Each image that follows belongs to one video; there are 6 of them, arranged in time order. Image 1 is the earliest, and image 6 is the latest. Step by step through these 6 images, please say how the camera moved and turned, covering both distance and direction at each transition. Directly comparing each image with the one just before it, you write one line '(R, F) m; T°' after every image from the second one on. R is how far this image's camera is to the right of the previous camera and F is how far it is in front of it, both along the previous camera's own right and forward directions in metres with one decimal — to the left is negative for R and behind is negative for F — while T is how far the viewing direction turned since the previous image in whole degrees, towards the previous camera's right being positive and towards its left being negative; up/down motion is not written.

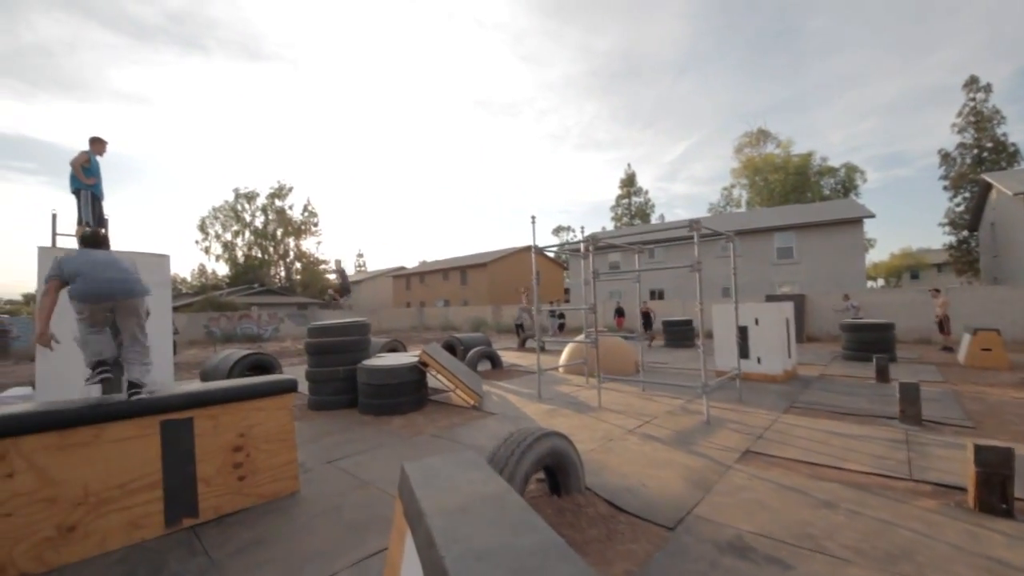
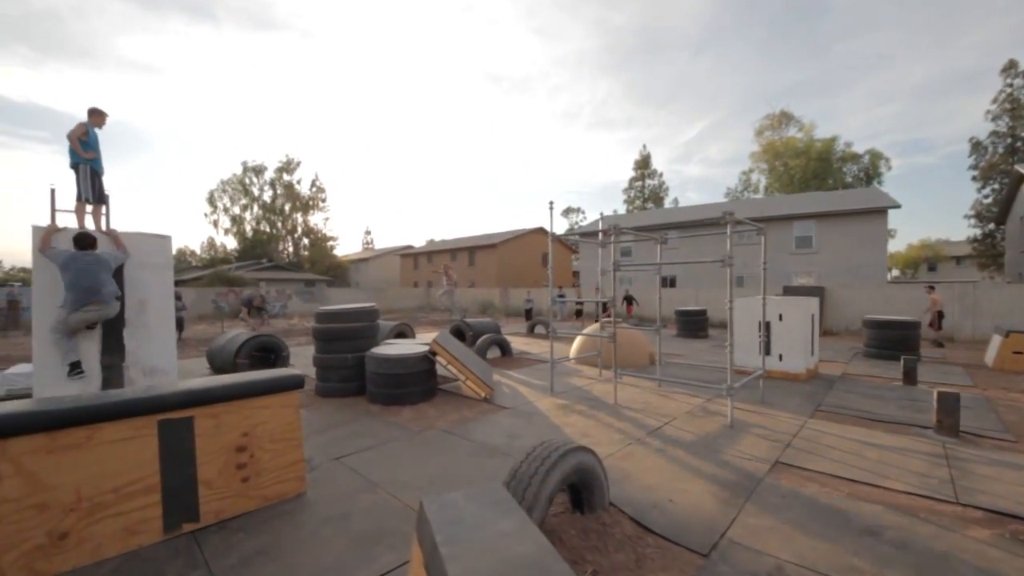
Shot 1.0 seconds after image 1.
(-0.1, +0.3) m; -1°
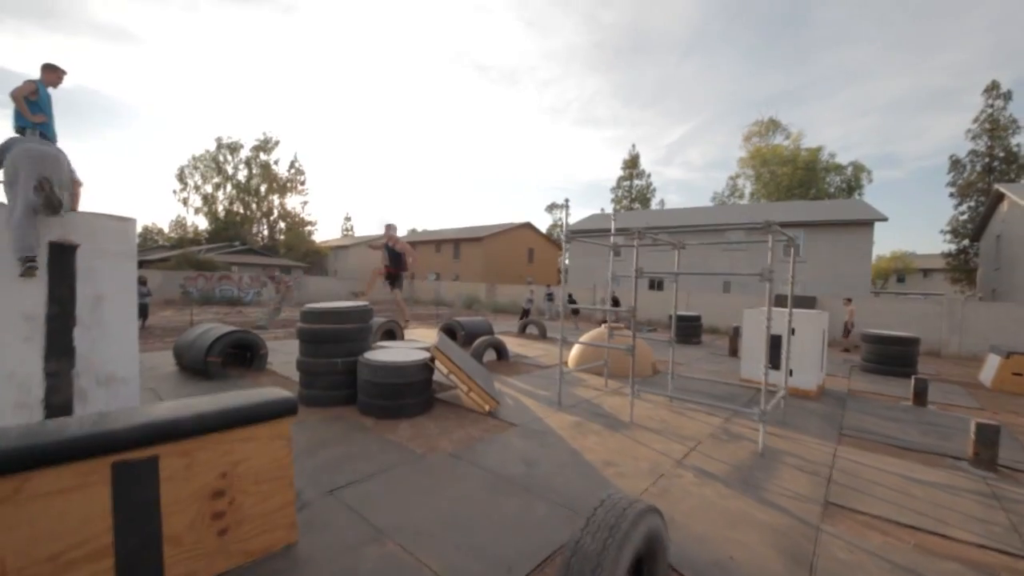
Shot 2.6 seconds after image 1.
(-0.4, +0.5) m; +3°
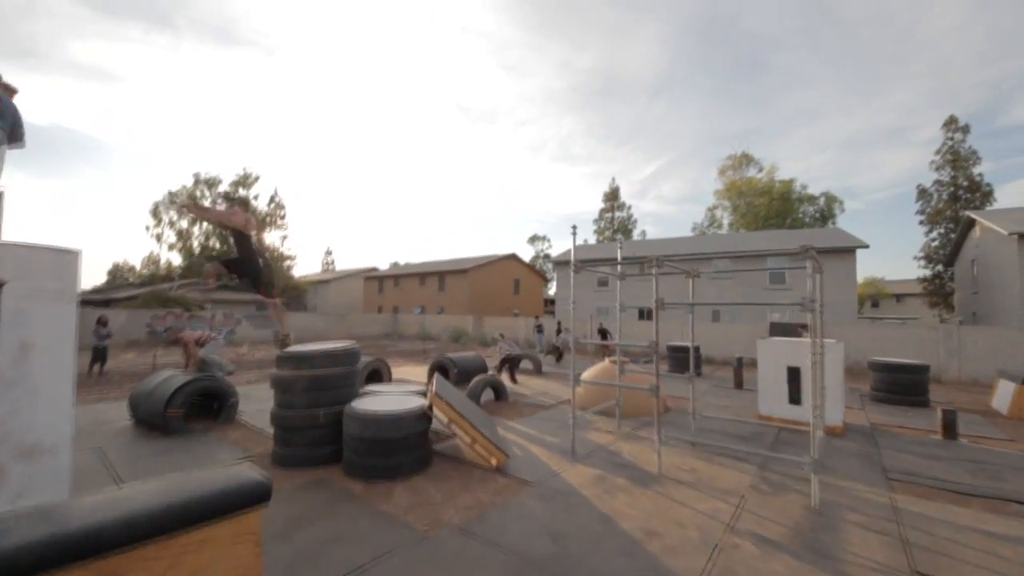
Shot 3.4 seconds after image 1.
(-0.3, +0.5) m; +2°
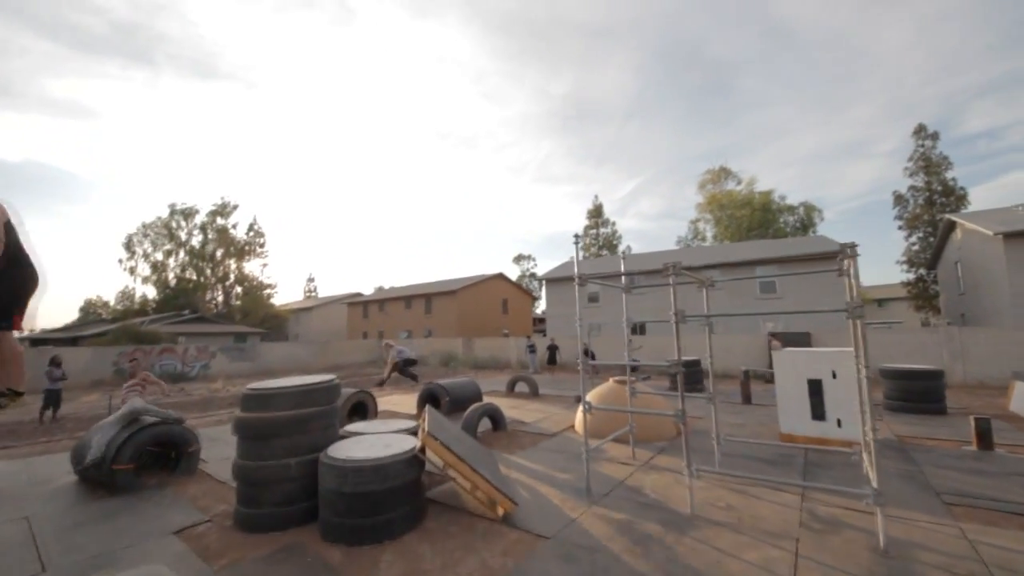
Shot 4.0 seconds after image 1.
(-0.1, +0.6) m; +2°
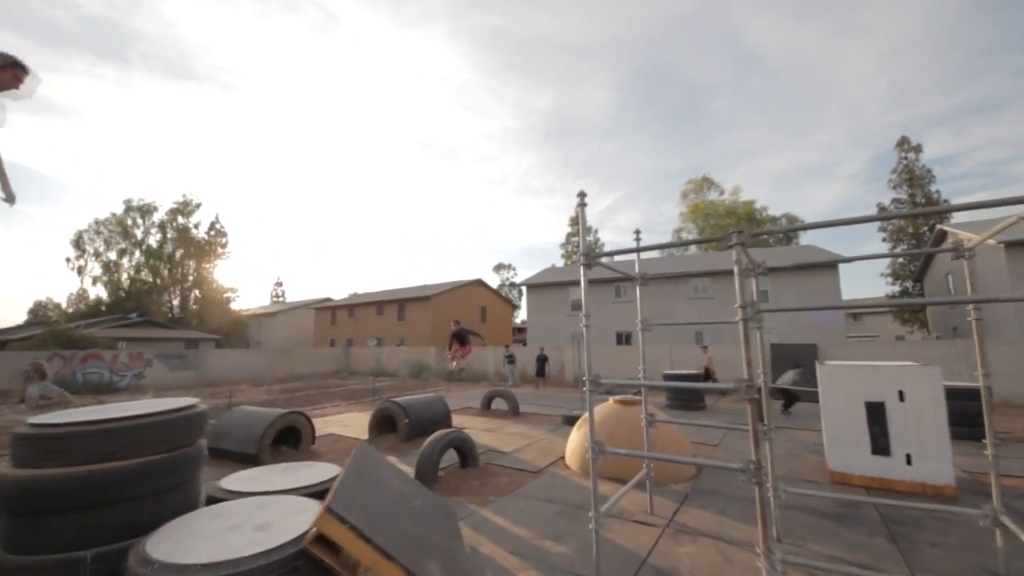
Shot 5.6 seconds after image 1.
(0.0, +1.6) m; +3°
